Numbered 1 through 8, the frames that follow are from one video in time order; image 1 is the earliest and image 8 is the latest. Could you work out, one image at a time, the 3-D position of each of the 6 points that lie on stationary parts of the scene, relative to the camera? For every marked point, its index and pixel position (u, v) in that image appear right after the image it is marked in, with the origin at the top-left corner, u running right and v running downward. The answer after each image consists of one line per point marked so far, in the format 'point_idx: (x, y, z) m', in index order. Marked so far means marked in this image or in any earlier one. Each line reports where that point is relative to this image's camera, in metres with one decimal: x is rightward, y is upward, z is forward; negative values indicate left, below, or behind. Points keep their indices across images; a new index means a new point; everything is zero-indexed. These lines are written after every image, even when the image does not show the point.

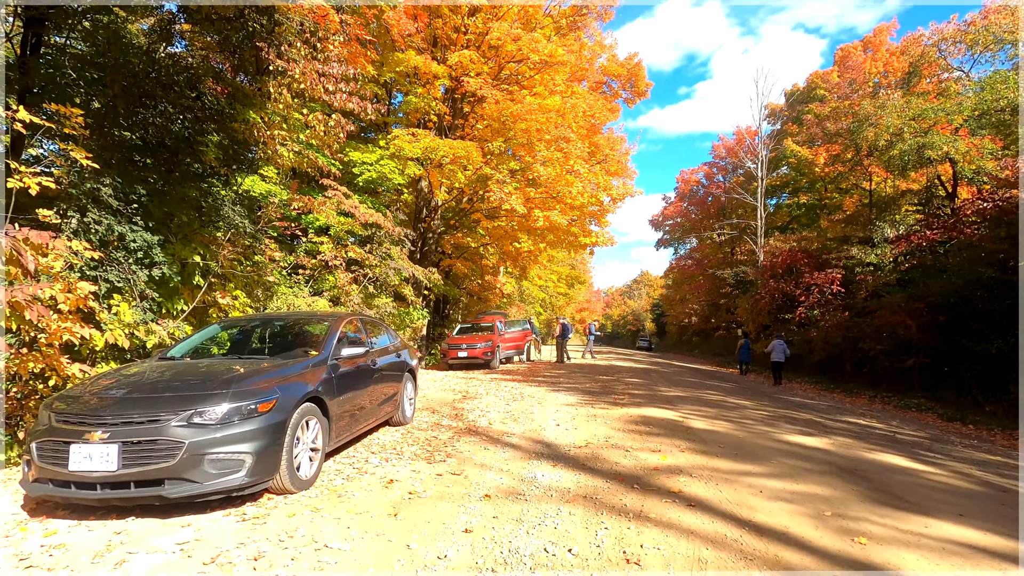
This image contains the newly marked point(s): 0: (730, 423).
0: (+2.5, -1.6, +6.2) m
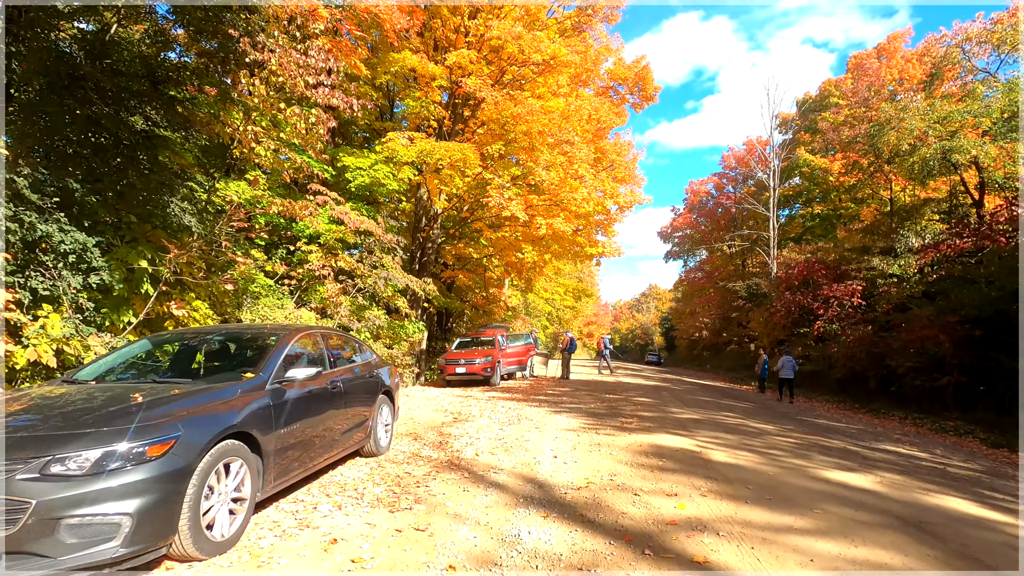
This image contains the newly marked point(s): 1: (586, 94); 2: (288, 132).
0: (+2.4, -1.7, +5.3) m
1: (+2.0, +5.1, +14.1) m
2: (-3.4, +2.4, +8.2) m
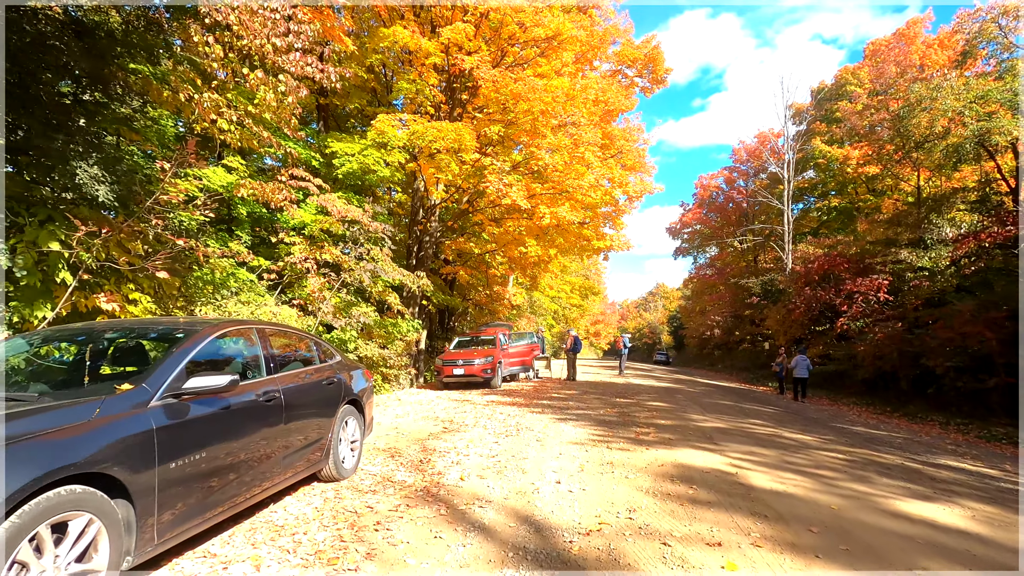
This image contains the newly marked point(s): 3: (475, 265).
0: (+2.4, -1.5, +4.4) m
1: (+2.0, +5.2, +13.2) m
2: (-3.4, +2.5, +7.3) m
3: (-1.3, +0.8, +19.5) m
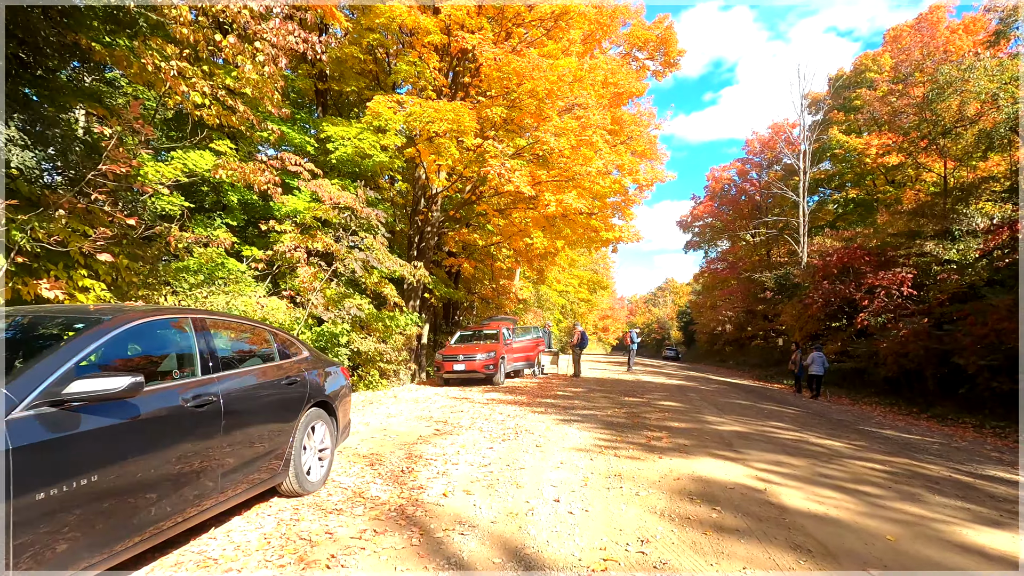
0: (+2.3, -1.4, +3.7) m
1: (+2.1, +5.4, +12.5) m
2: (-3.4, +2.6, +6.7) m
3: (-1.1, +1.1, +18.9) m
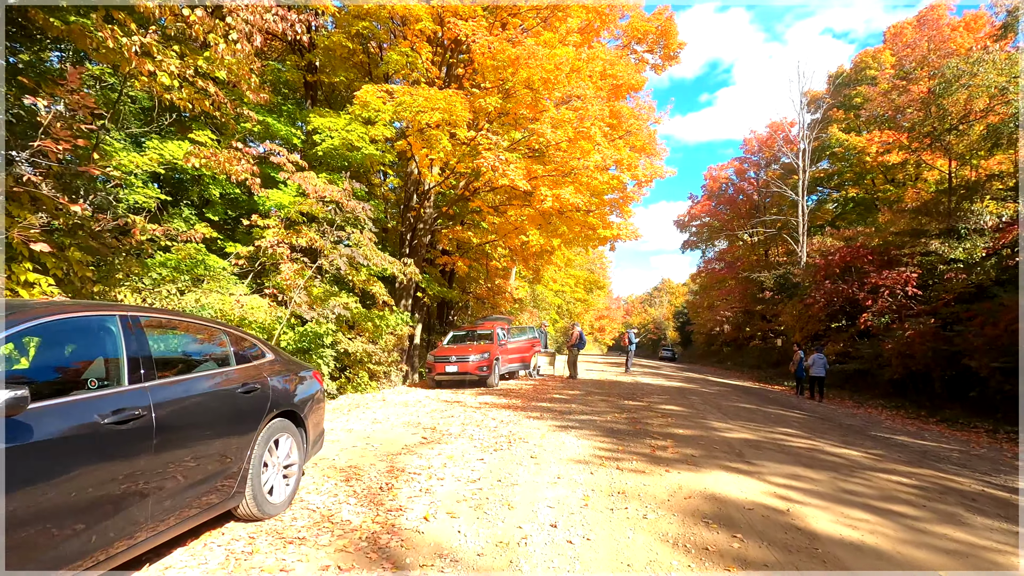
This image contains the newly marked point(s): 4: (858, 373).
0: (+2.3, -1.4, +3.3) m
1: (+2.0, +5.5, +12.1) m
2: (-3.5, +2.7, +6.2) m
3: (-1.3, +1.1, +18.5) m
4: (+10.1, -2.5, +15.8) m
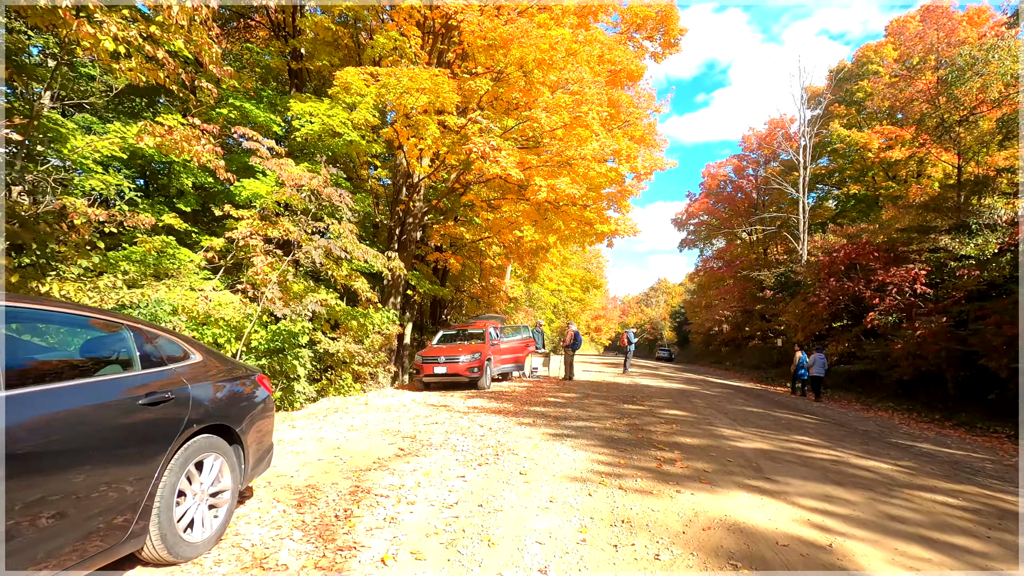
0: (+2.2, -1.3, +2.7) m
1: (+1.8, +5.5, +11.5) m
2: (-3.6, +2.7, +5.6) m
3: (-1.5, +1.2, +17.9) m
4: (+10.0, -2.4, +15.2) m
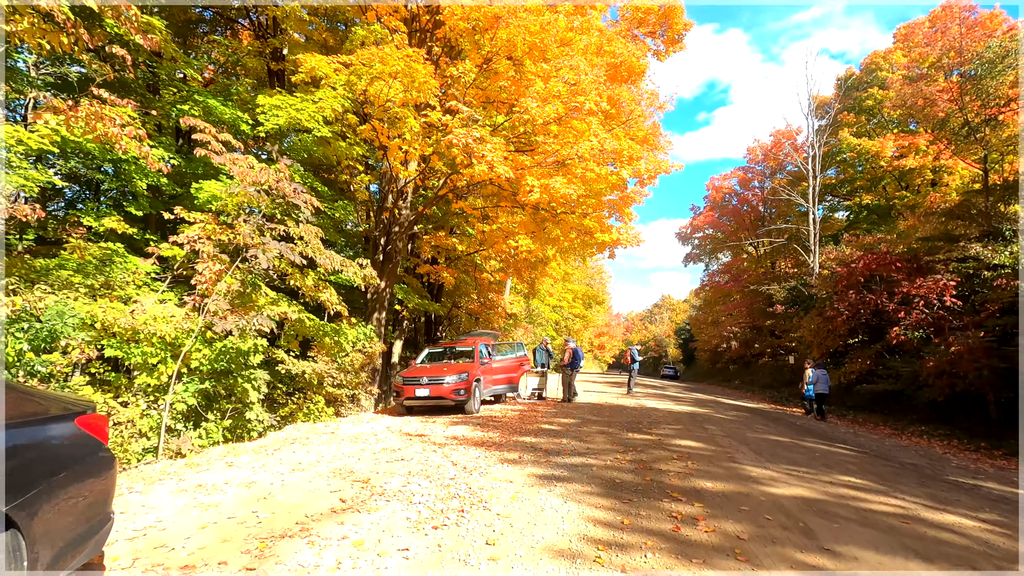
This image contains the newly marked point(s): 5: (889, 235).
0: (+1.9, -1.3, +1.6) m
1: (+1.7, +5.3, +10.6) m
2: (-3.8, +2.7, +4.6) m
3: (-1.6, +0.7, +16.8) m
4: (+9.8, -2.8, +14.0) m
5: (+12.9, +1.8, +18.4) m
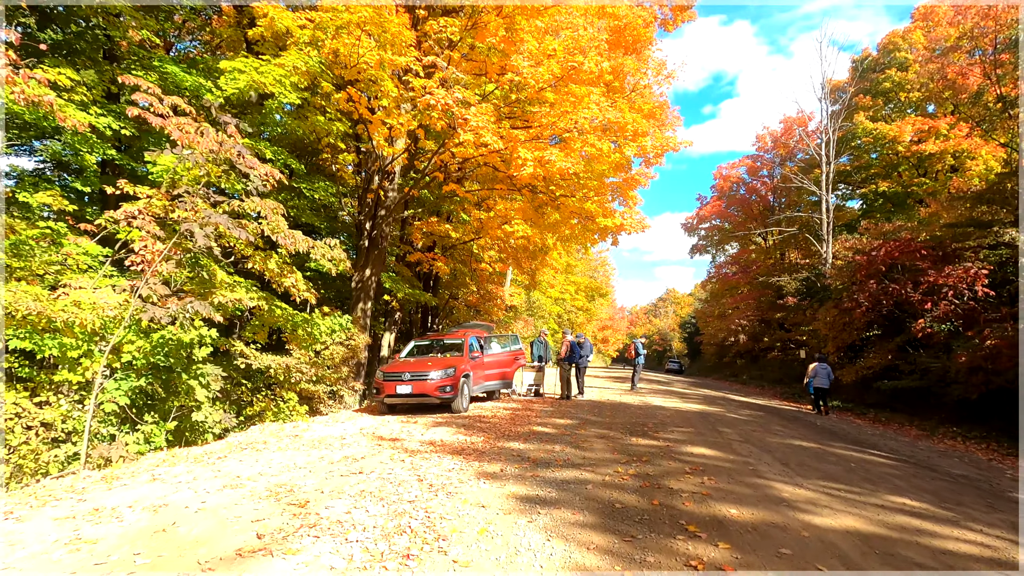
0: (+1.7, -1.2, +0.7) m
1: (+1.5, +5.5, +9.6) m
2: (-4.0, +2.8, +3.7) m
3: (-1.7, +1.0, +15.9) m
4: (+9.7, -2.5, +13.0) m
5: (+12.9, +2.1, +17.4) m
